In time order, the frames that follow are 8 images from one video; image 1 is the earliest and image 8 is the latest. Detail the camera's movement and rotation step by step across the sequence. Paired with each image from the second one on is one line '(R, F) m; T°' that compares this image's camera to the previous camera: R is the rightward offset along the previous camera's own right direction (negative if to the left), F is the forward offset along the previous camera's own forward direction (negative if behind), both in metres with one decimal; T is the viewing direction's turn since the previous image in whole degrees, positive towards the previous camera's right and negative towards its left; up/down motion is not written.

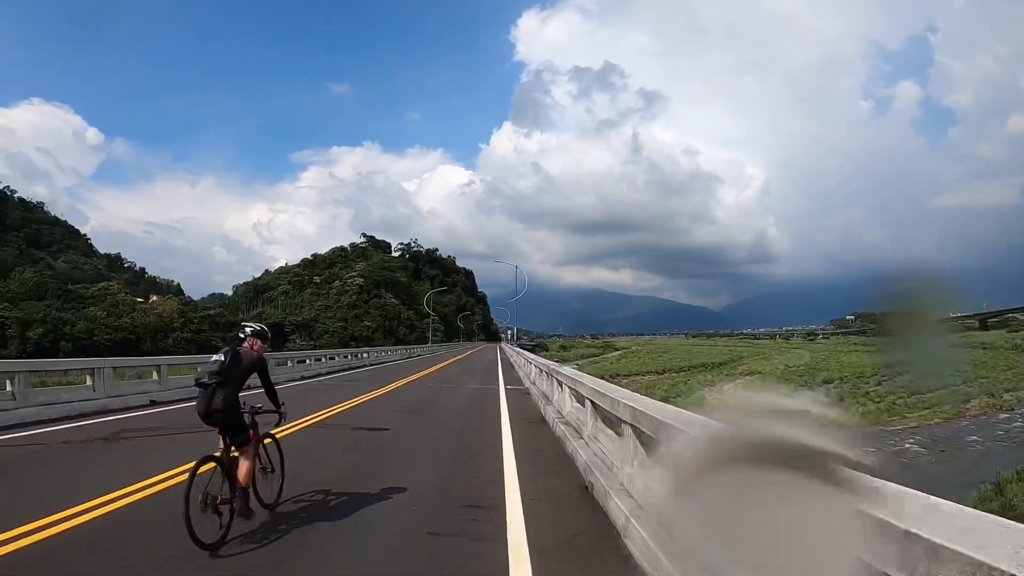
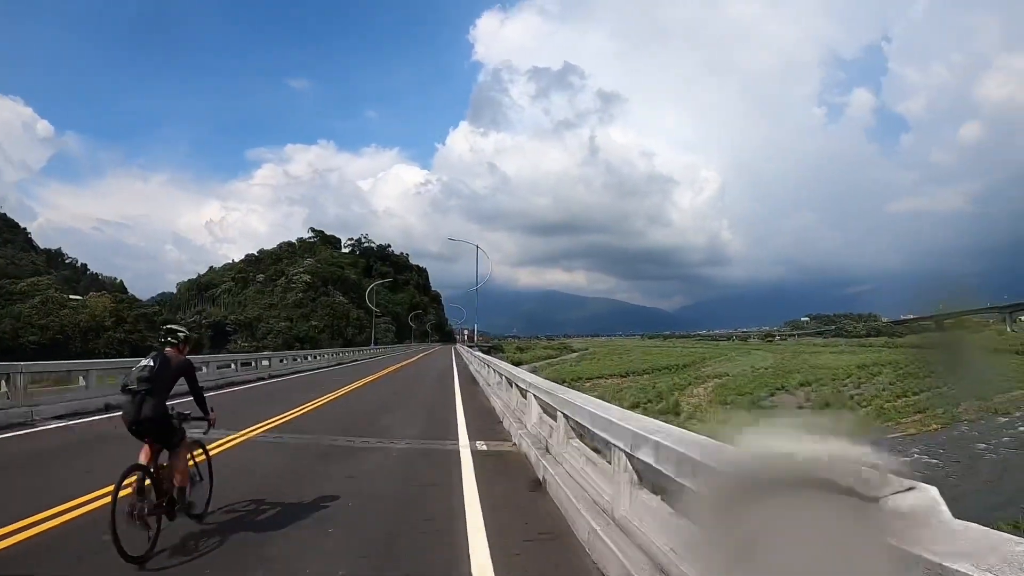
(0.0, +1.3) m; +2°
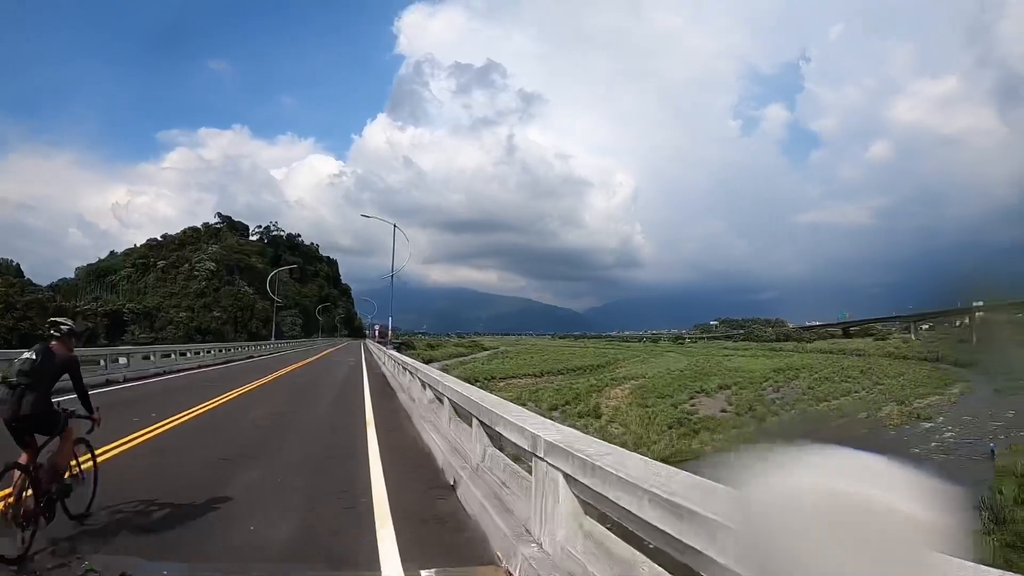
(0.0, +0.7) m; +4°
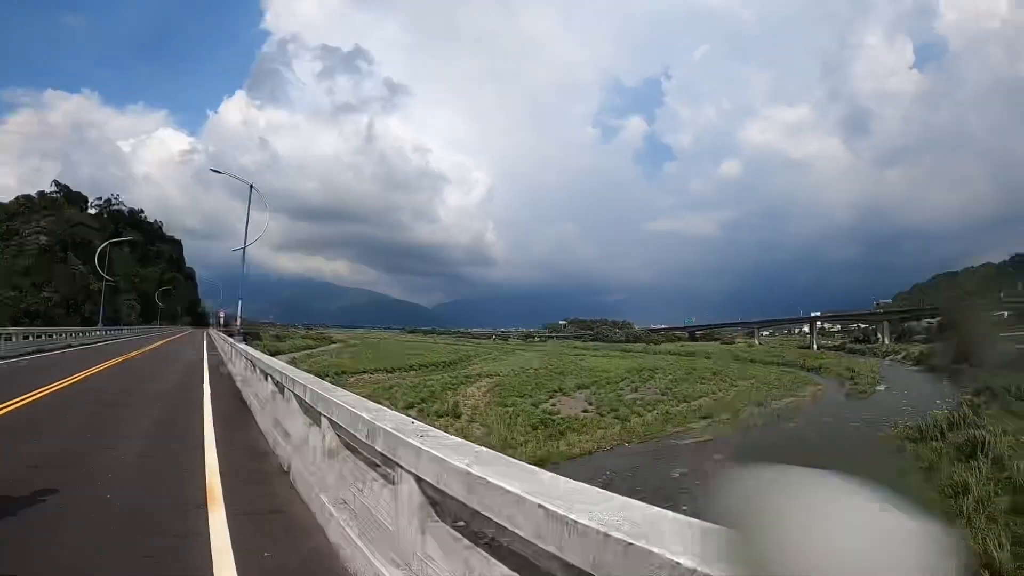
(-0.1, +0.7) m; +7°
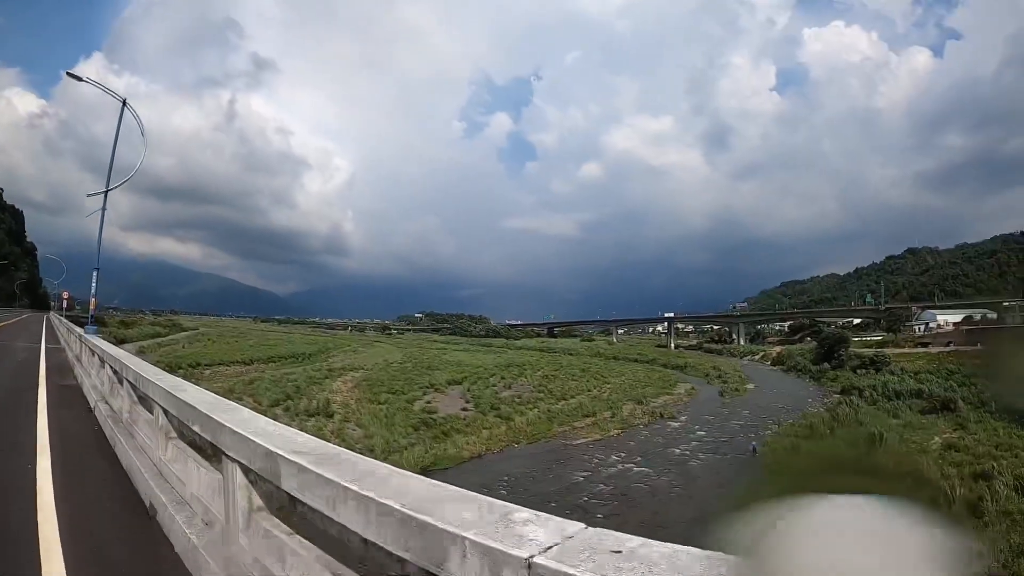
(-0.2, +0.9) m; +7°
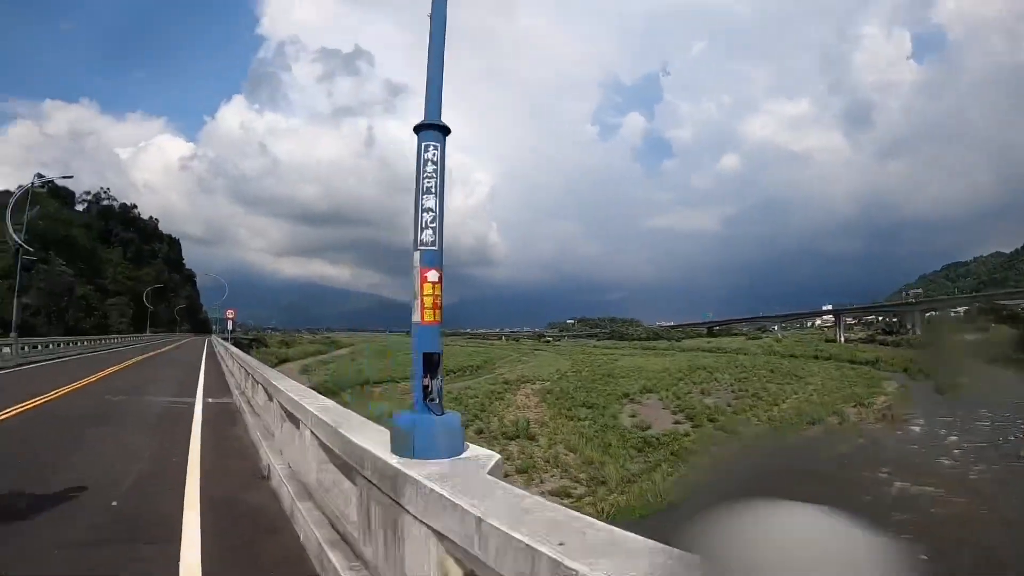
(-0.6, +1.5) m; -7°
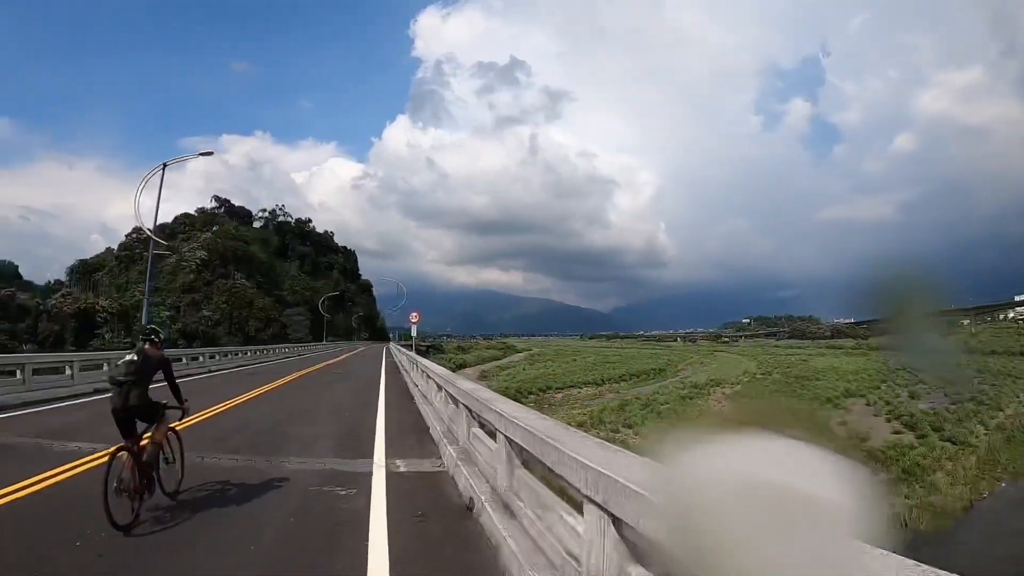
(-0.2, +0.8) m; -8°
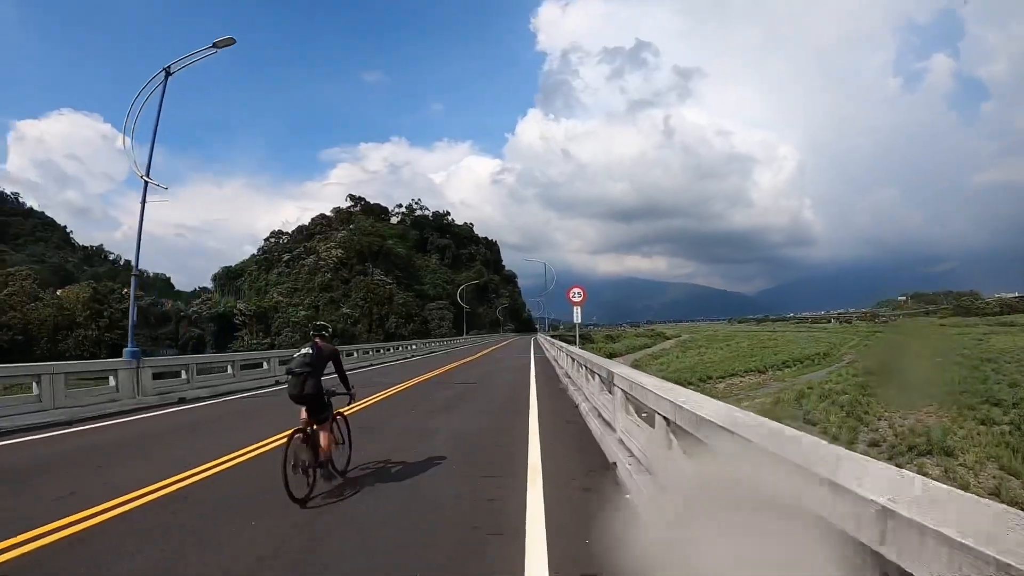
(-0.1, +1.0) m; -7°
